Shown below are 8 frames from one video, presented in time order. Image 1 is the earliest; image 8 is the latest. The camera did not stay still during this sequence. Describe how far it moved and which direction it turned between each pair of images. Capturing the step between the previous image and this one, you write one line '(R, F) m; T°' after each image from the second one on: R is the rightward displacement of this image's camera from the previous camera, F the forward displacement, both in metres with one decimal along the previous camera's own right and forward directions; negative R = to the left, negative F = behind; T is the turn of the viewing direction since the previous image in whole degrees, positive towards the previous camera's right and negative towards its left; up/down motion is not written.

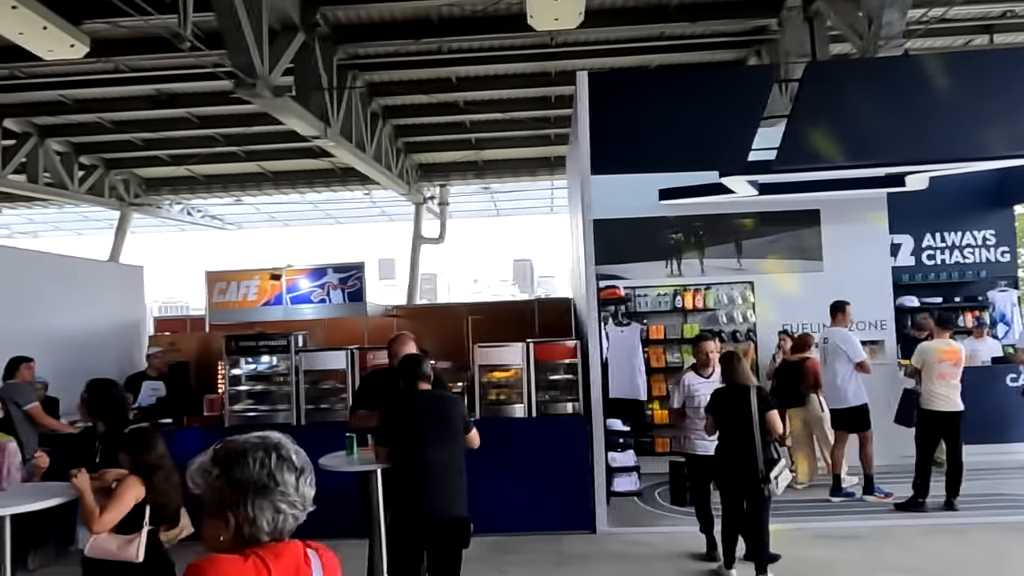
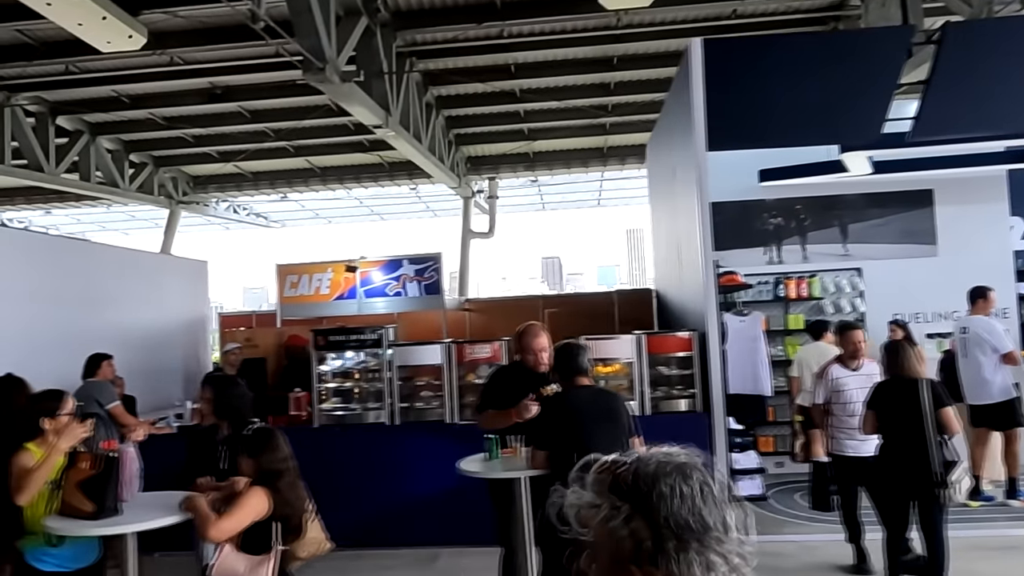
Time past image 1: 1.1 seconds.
(-0.5, +0.4) m; -2°
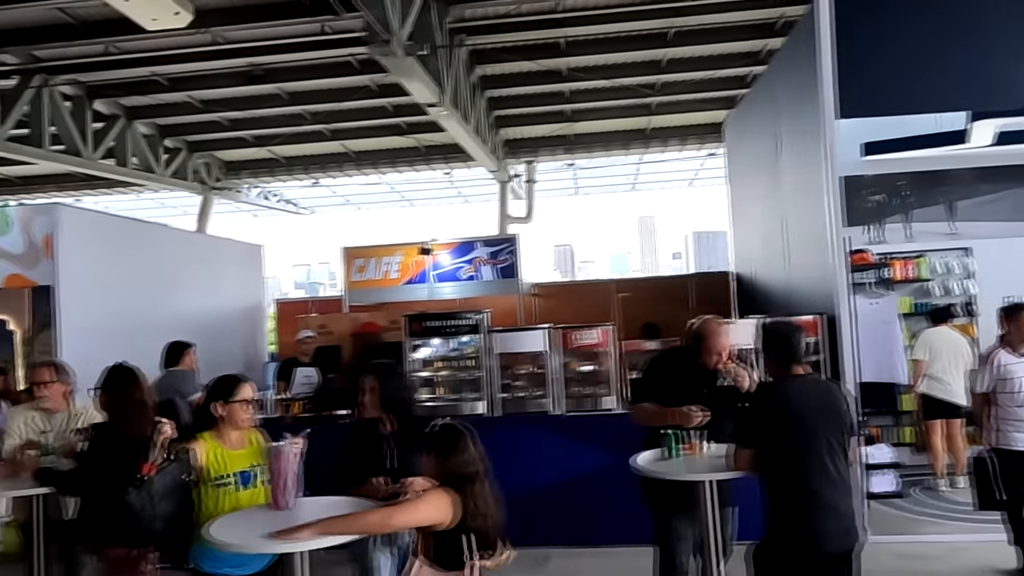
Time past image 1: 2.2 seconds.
(-0.6, +0.3) m; -1°
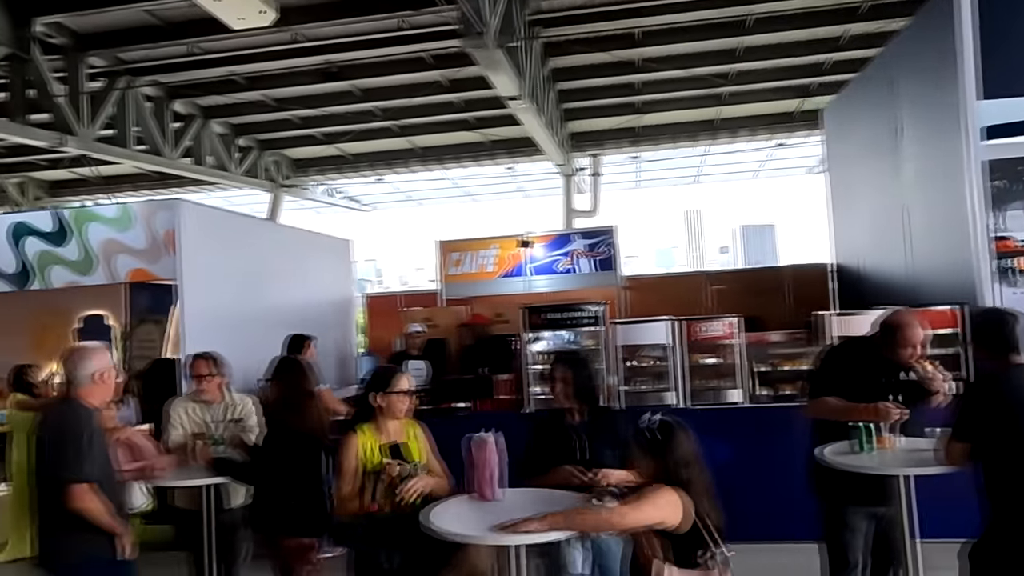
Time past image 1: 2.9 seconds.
(-0.4, 0.0) m; -3°
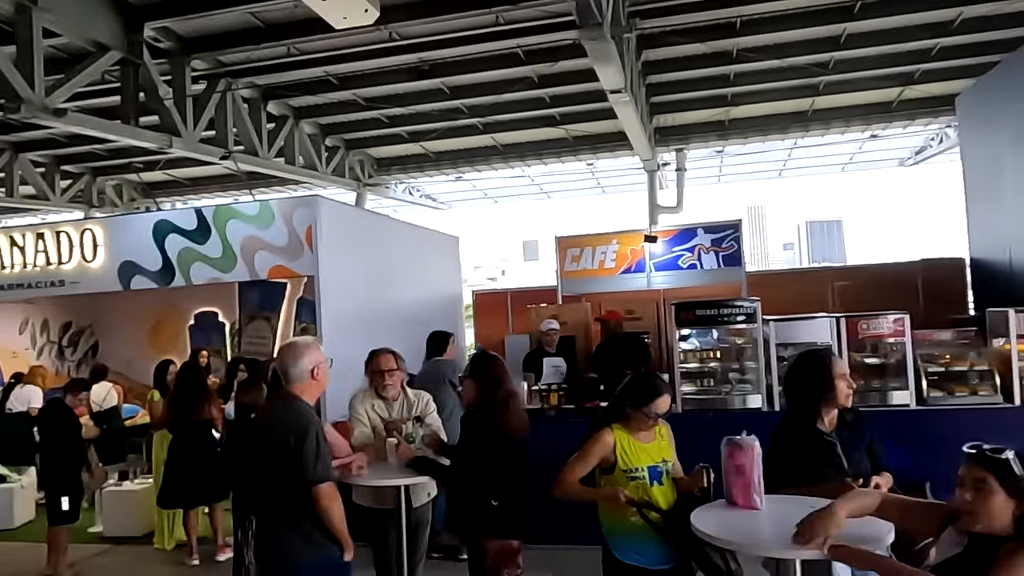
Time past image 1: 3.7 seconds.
(-0.5, +0.1) m; -4°
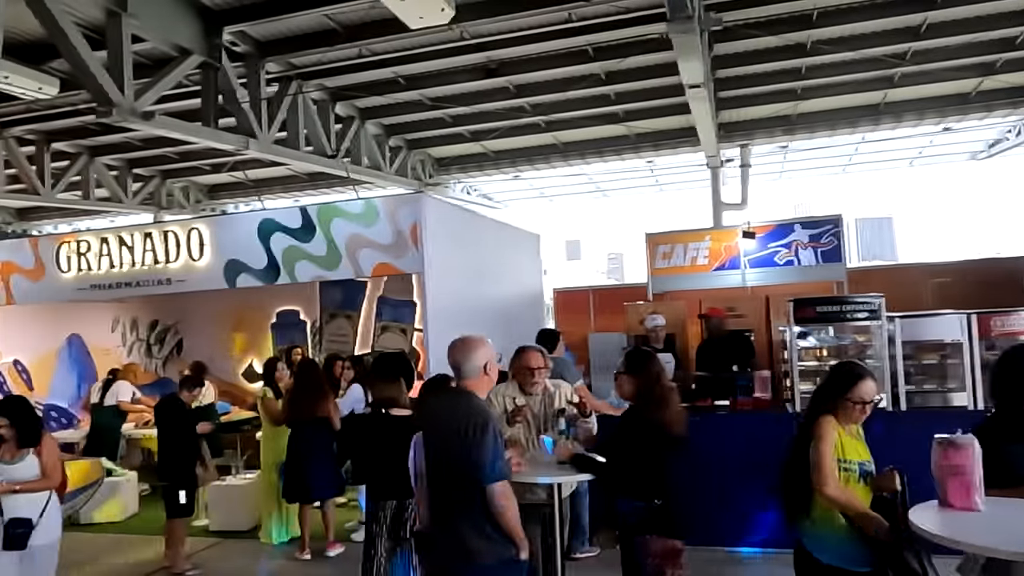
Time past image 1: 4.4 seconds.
(-0.4, 0.0) m; -3°
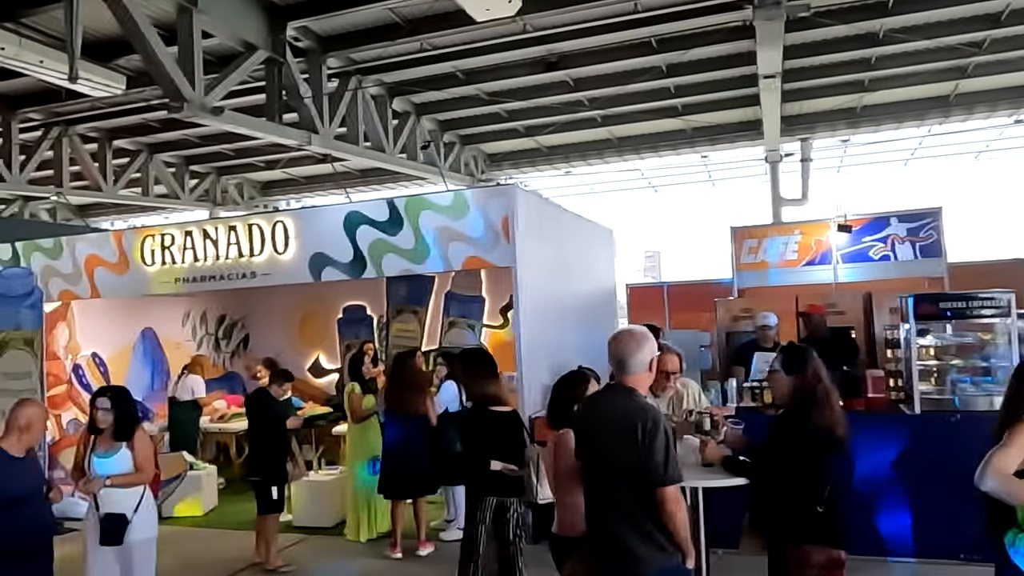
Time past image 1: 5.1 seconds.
(-0.4, +0.1) m; -3°
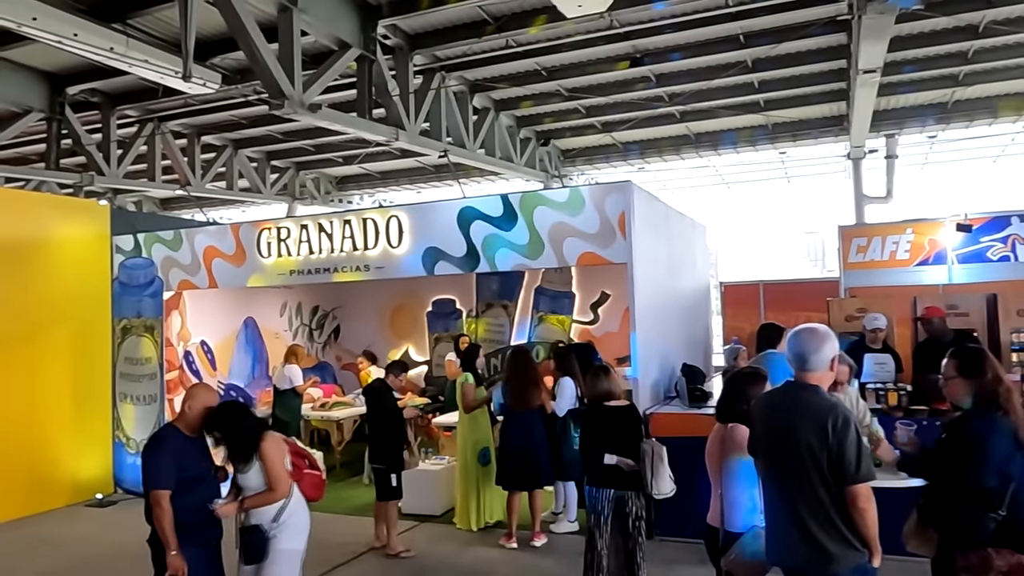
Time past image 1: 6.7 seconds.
(-0.4, -0.1) m; -4°
